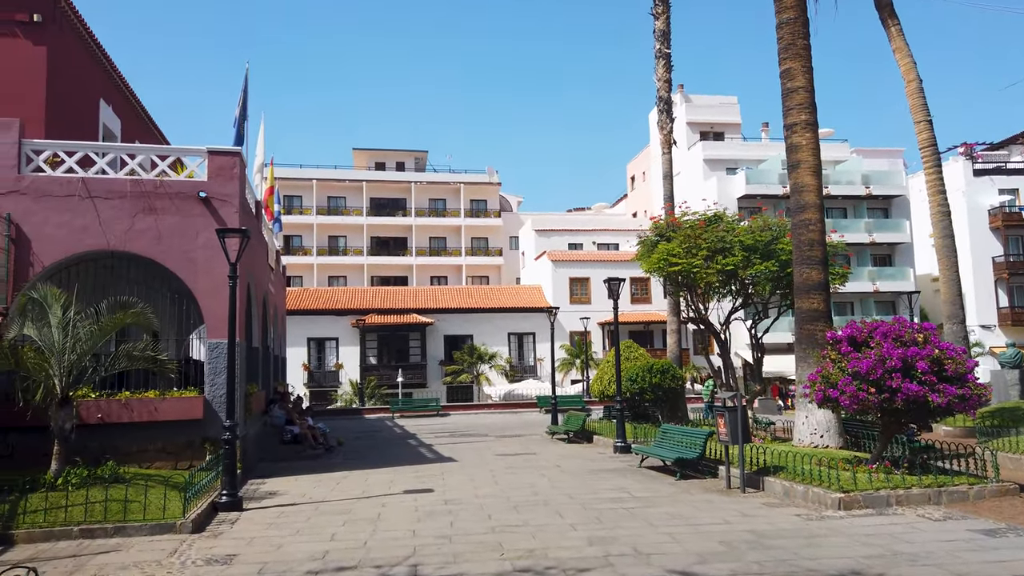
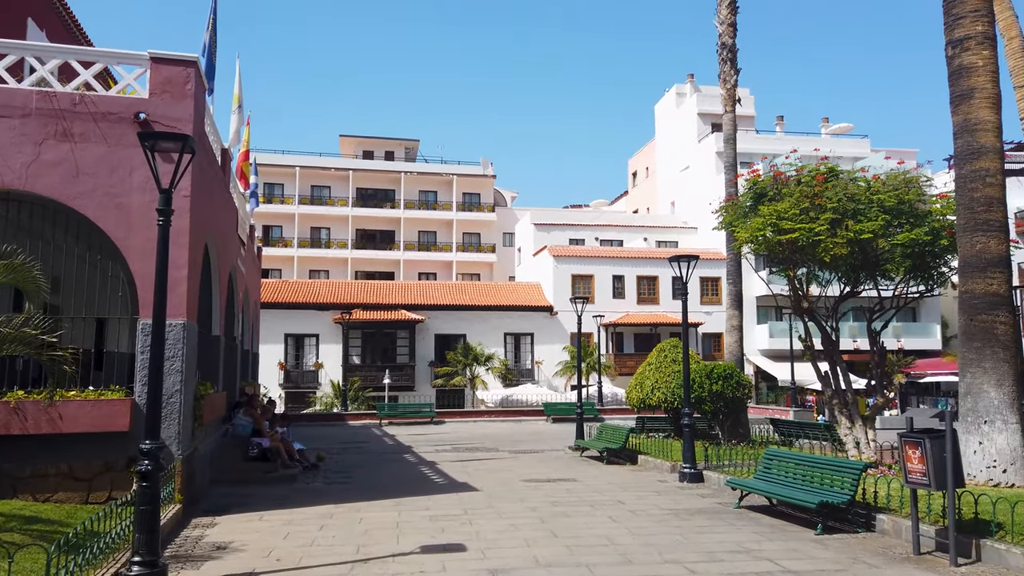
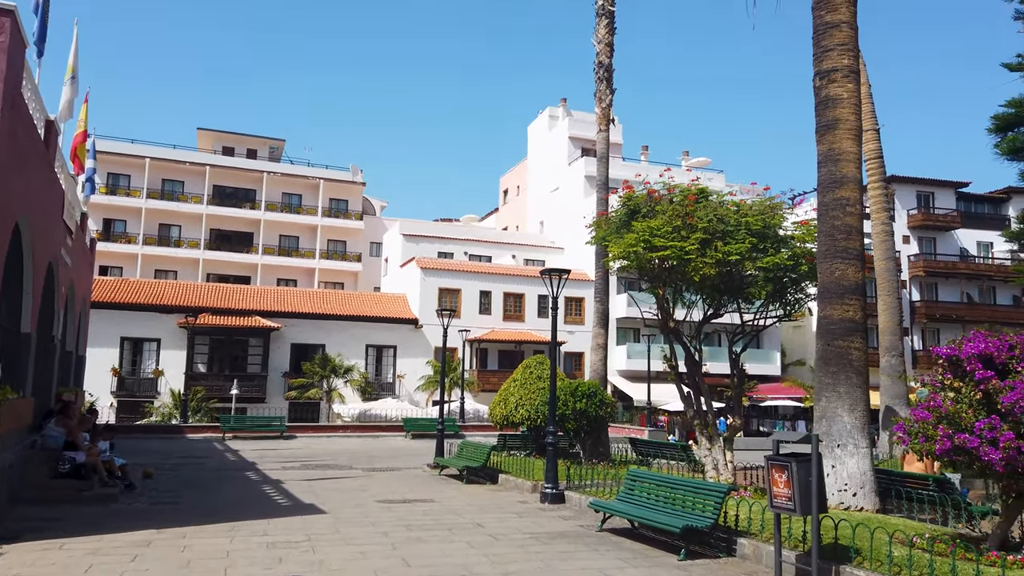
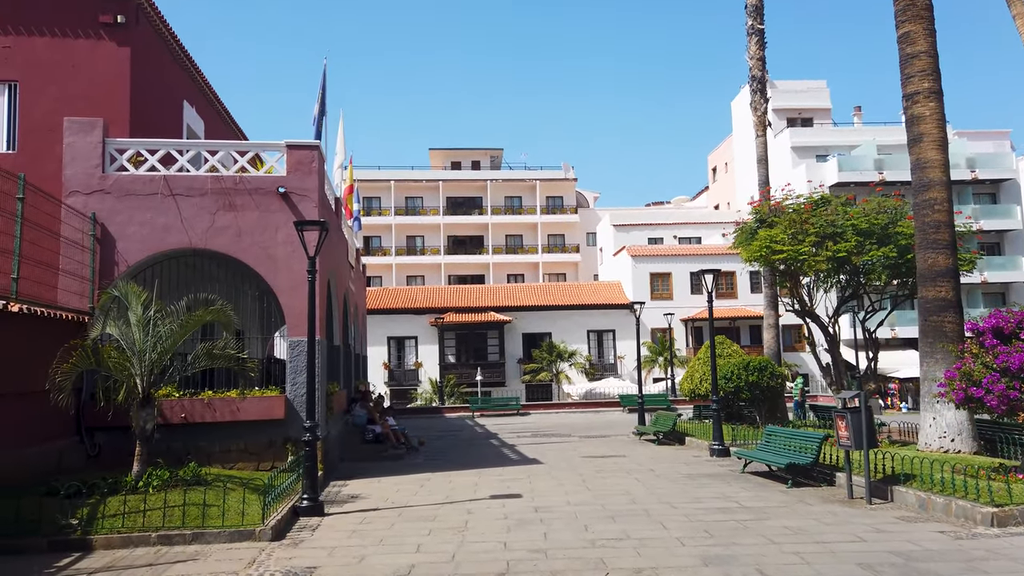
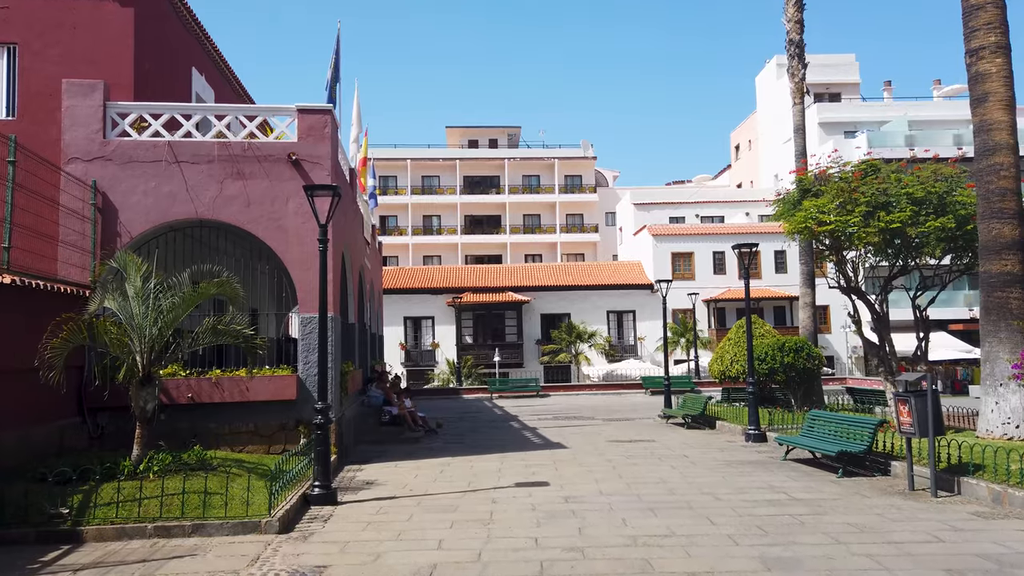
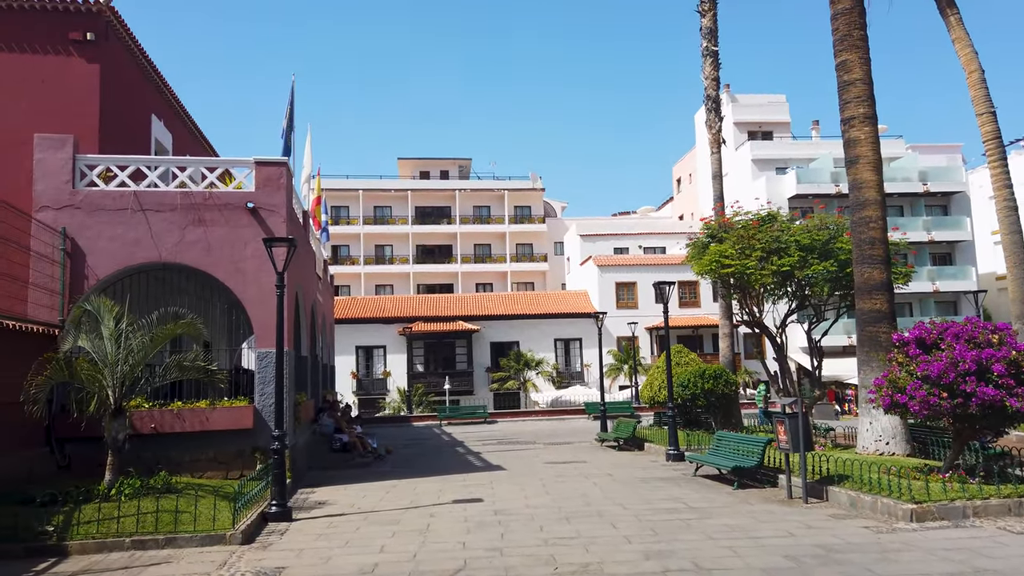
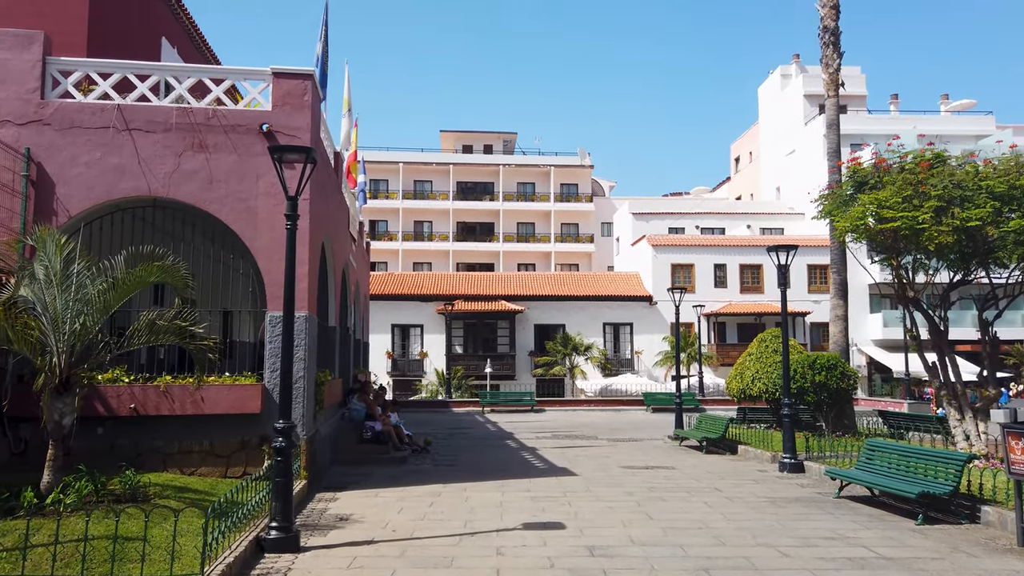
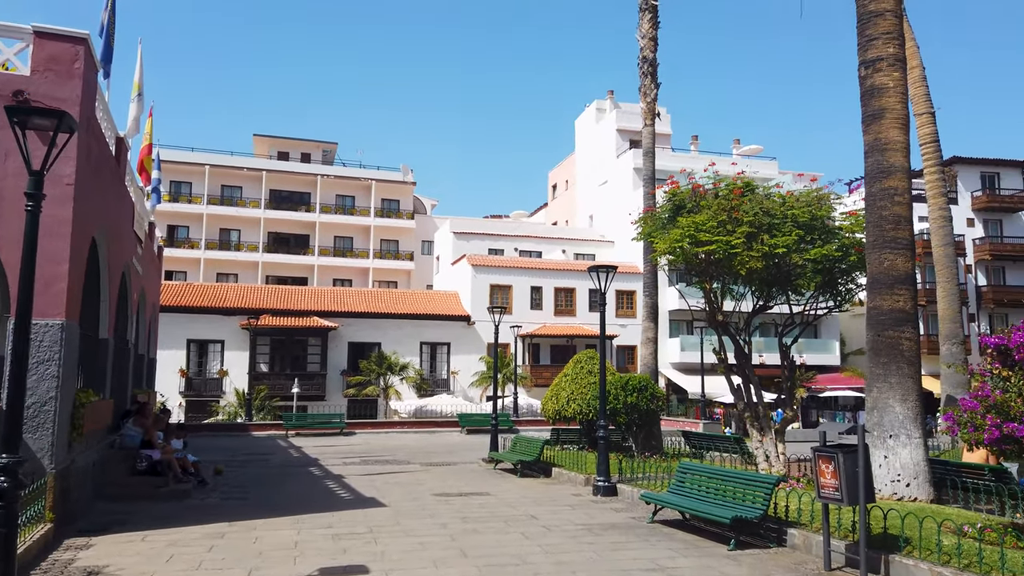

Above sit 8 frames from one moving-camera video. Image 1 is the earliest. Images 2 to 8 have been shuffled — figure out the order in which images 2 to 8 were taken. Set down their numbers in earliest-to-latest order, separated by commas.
6, 4, 5, 7, 2, 8, 3
